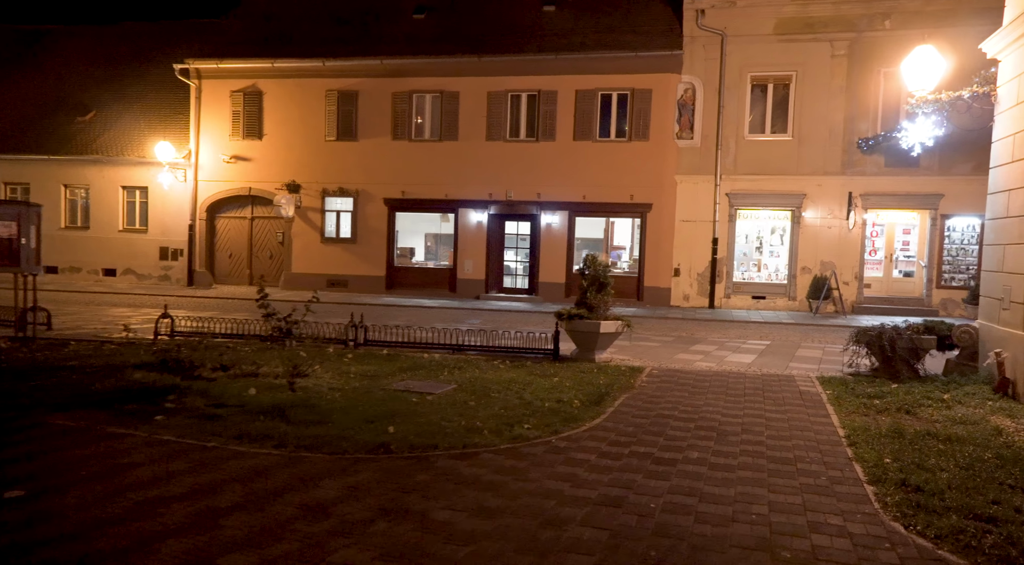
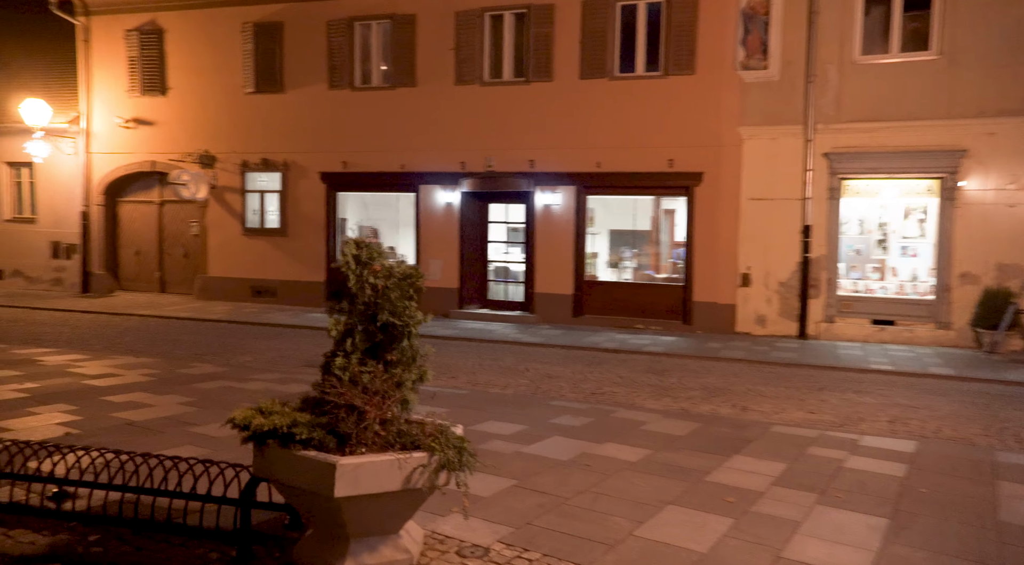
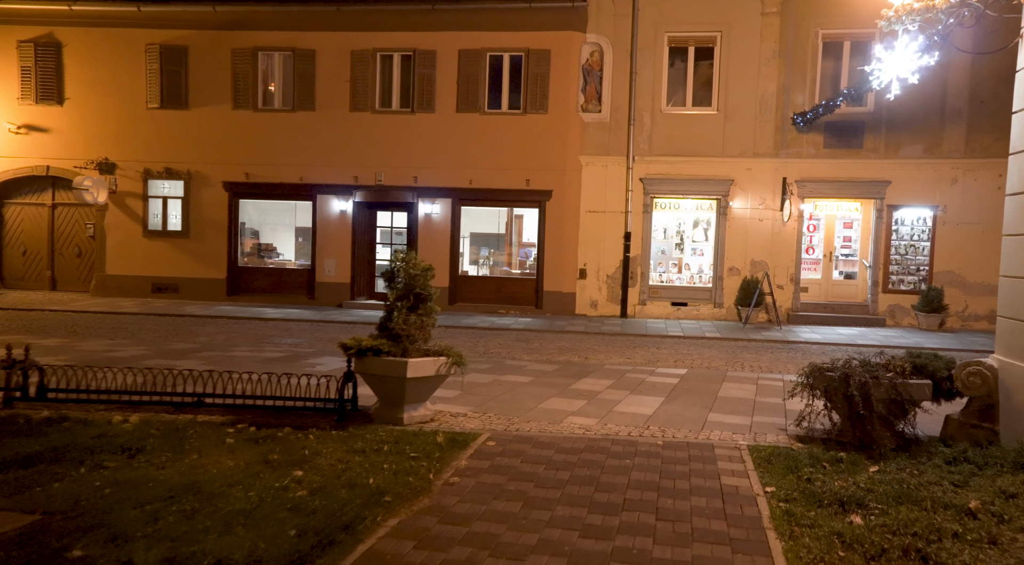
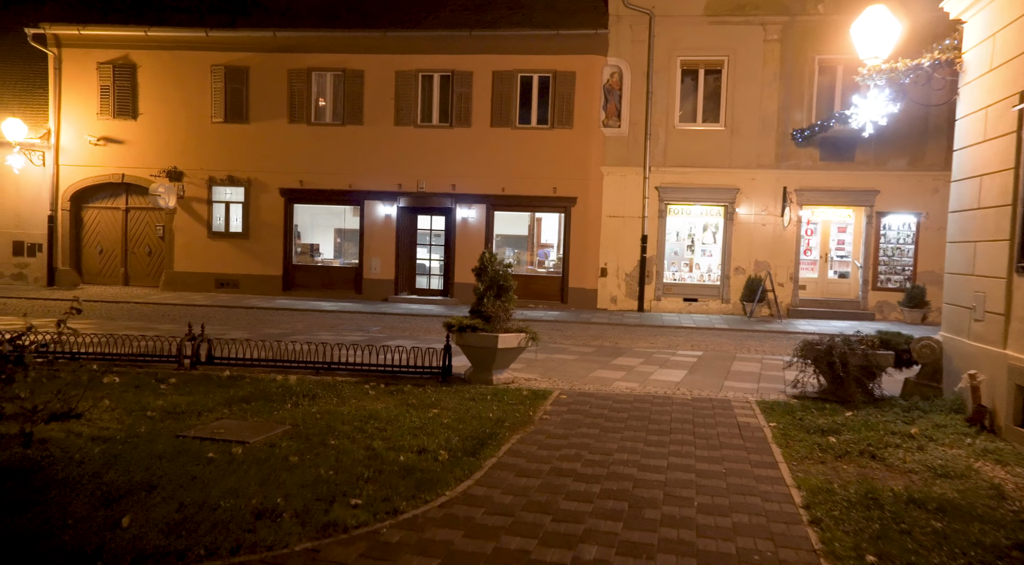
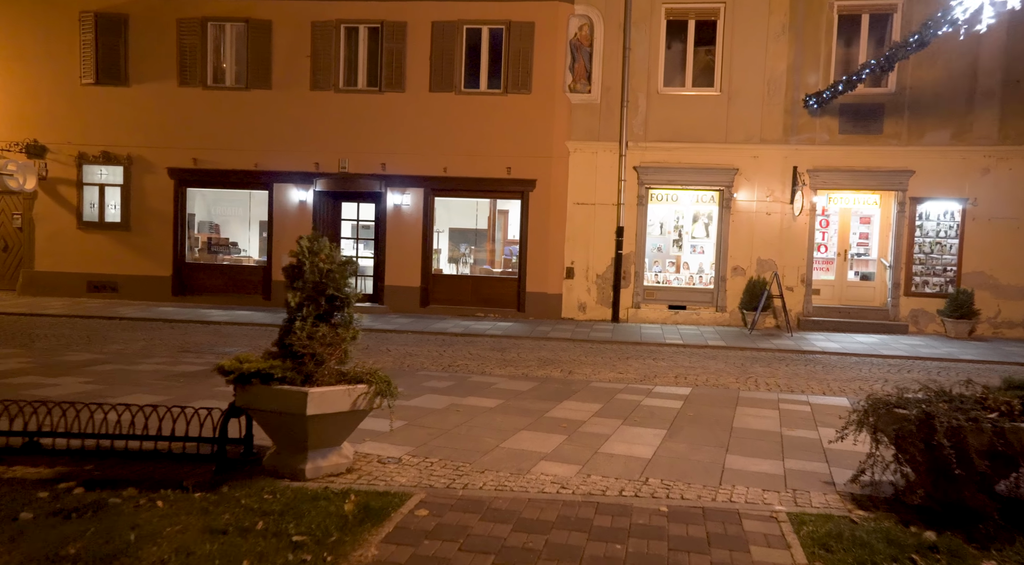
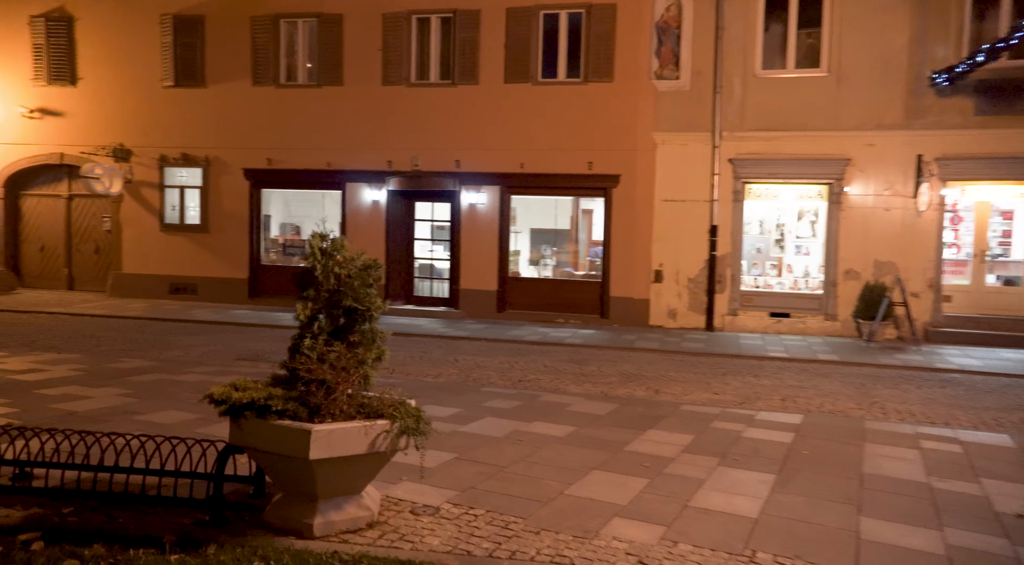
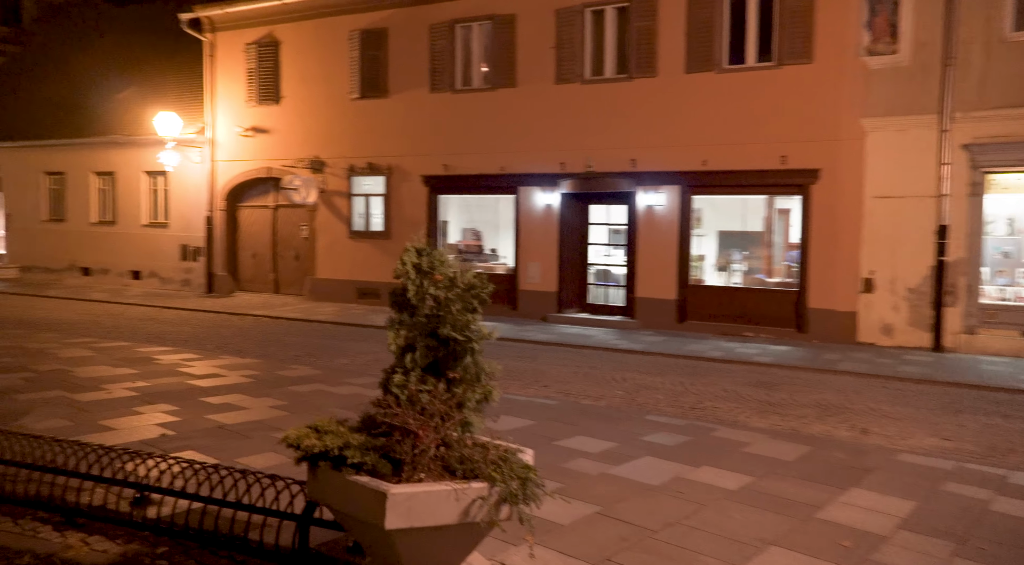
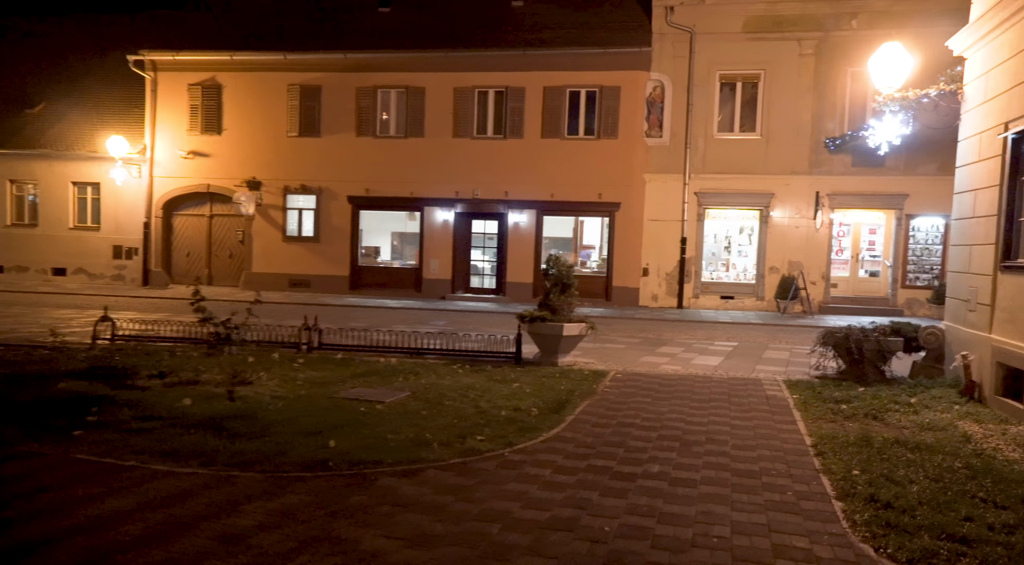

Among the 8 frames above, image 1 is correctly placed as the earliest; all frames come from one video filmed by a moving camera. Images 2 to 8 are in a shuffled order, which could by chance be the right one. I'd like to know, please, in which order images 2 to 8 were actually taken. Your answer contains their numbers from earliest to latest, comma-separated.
8, 4, 3, 5, 6, 2, 7
